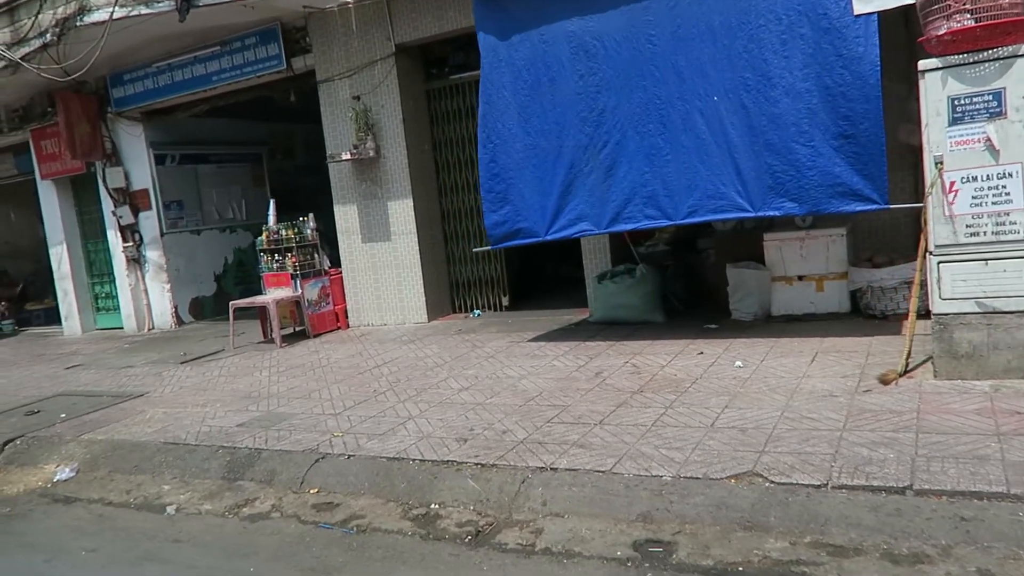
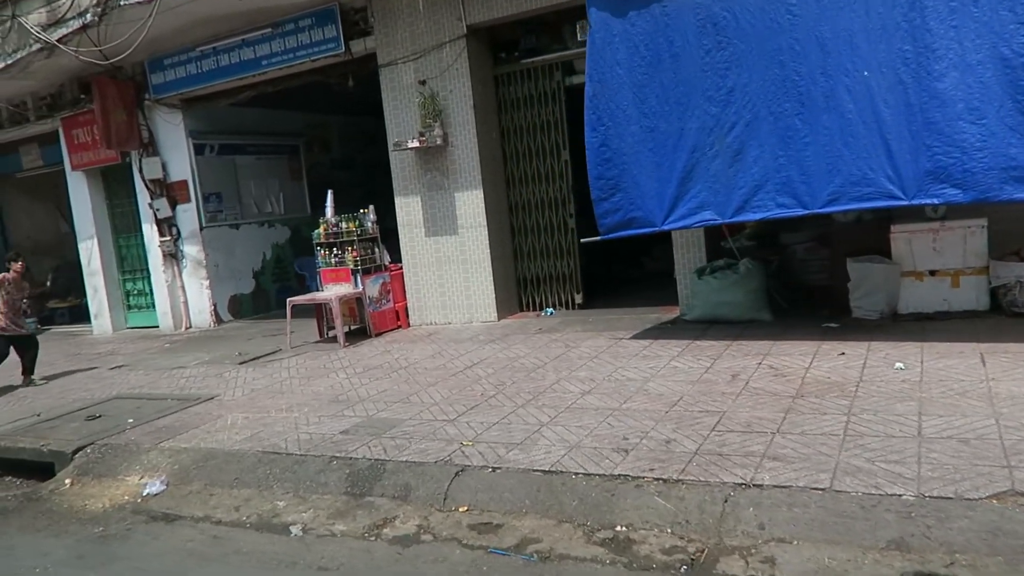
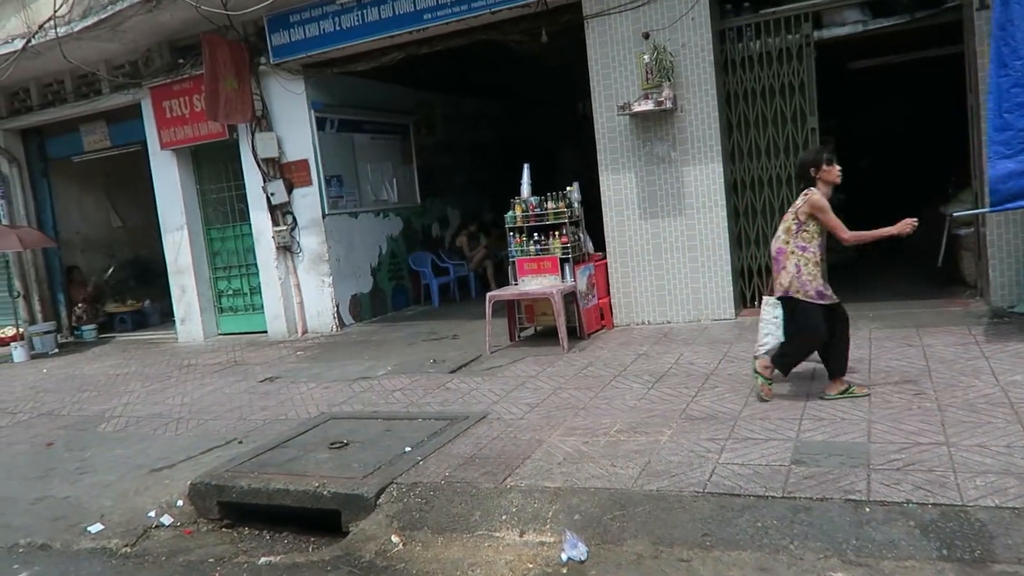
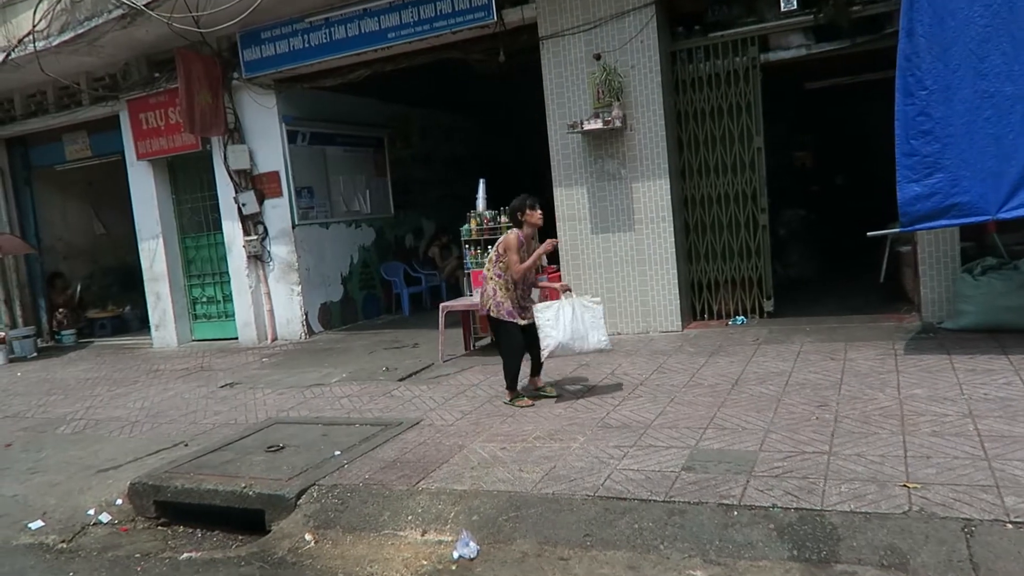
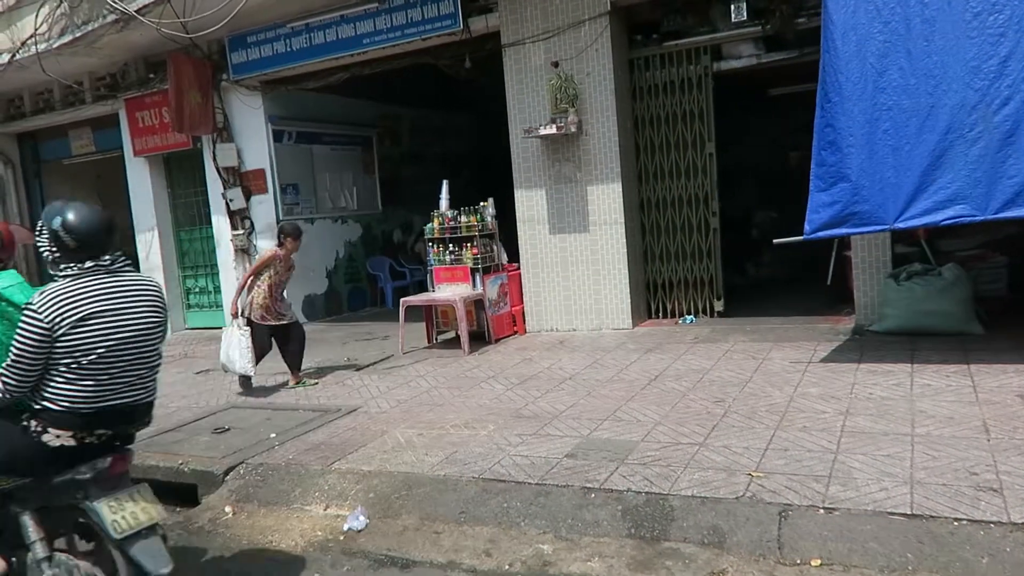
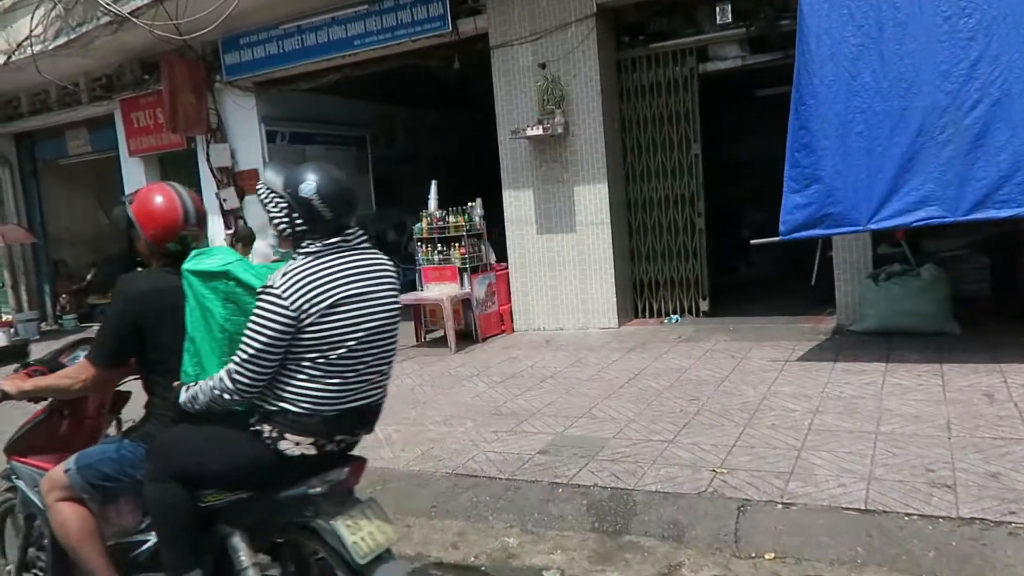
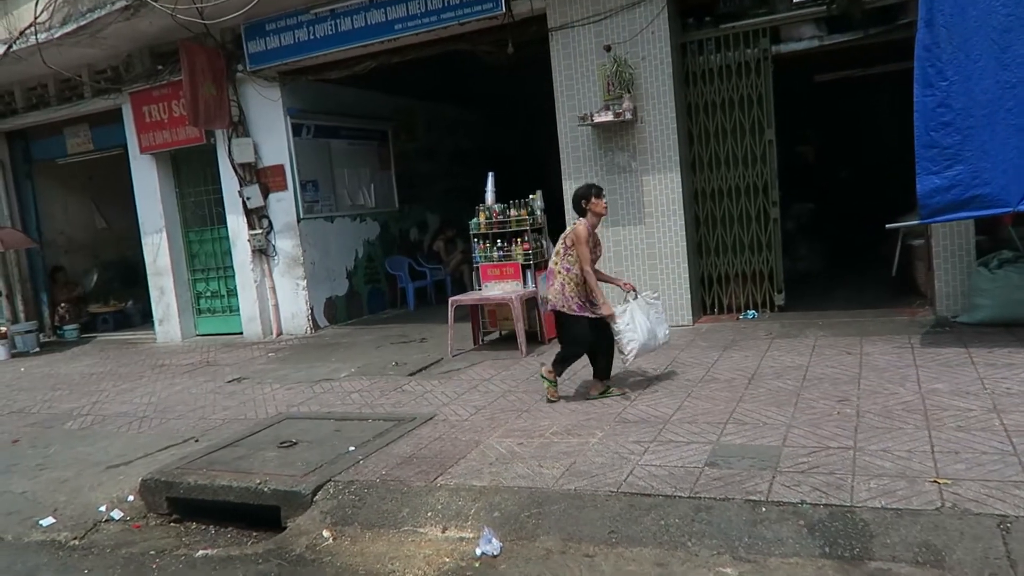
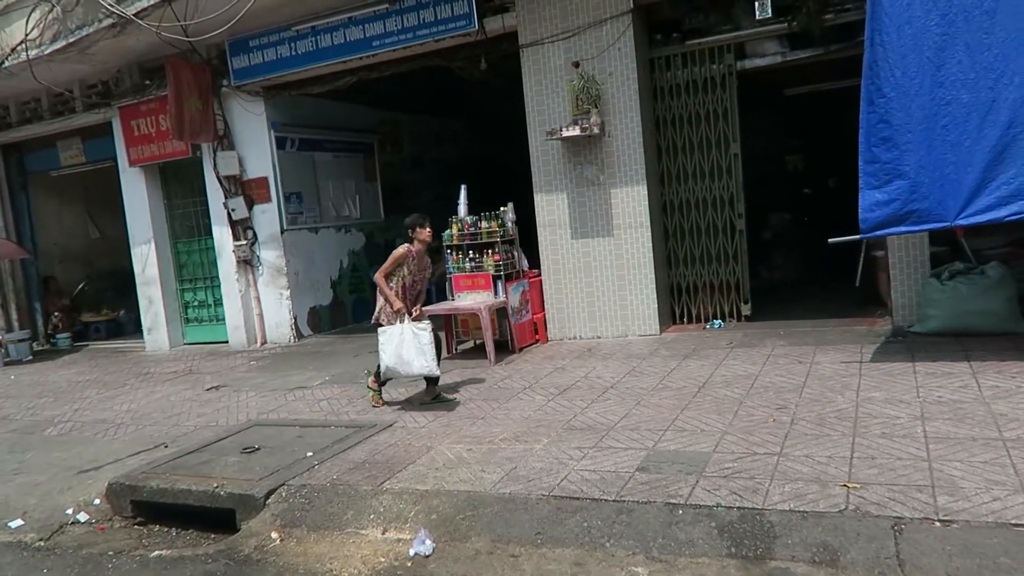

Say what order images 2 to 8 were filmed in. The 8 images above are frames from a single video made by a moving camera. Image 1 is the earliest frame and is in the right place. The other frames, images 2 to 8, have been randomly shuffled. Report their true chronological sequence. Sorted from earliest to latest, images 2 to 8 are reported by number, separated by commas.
2, 6, 5, 8, 4, 7, 3
